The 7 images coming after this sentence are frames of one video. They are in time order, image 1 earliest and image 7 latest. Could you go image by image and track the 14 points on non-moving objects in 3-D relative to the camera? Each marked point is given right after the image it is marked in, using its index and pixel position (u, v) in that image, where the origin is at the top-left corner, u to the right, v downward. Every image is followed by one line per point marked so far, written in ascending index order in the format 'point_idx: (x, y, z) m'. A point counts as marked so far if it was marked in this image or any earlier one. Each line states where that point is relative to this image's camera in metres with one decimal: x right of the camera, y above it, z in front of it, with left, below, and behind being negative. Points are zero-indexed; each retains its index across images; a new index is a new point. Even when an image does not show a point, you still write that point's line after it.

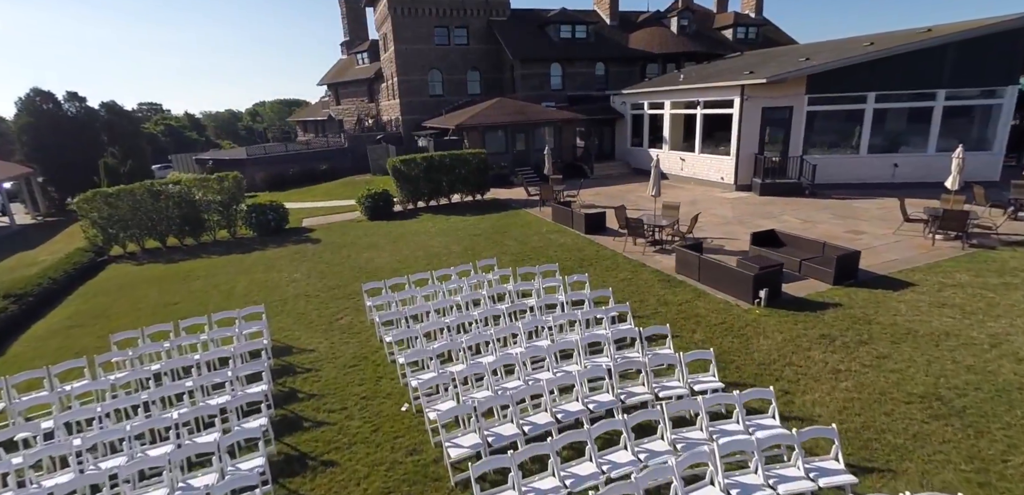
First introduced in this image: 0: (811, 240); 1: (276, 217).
0: (+6.6, +0.1, +11.0) m
1: (-8.4, +1.1, +17.9) m
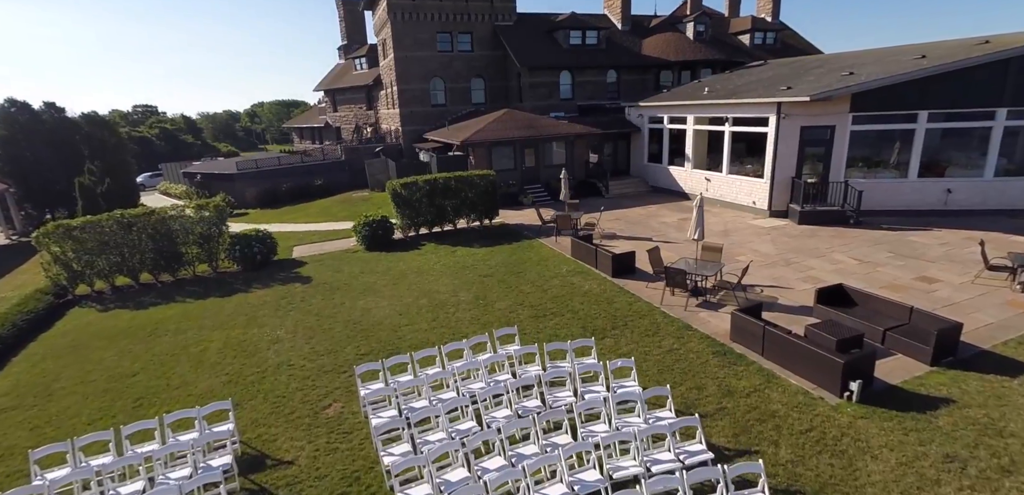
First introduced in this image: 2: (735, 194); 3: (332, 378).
0: (+7.0, -1.0, +9.2) m
1: (-8.0, -0.1, +16.1) m
2: (+8.7, +2.1, +19.6) m
3: (-3.2, -2.3, +9.0) m
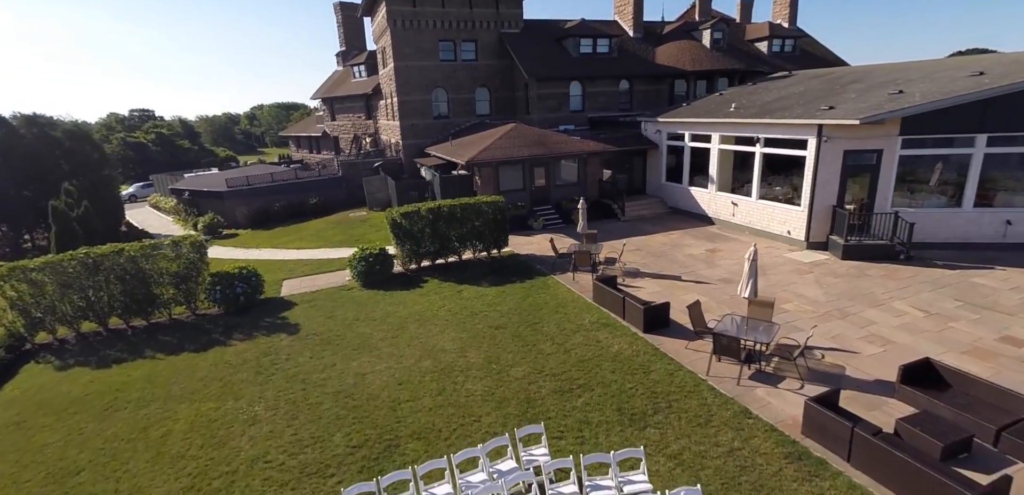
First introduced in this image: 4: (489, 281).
0: (+7.4, -2.2, +7.5) m
1: (-7.6, -1.2, +14.5) m
2: (+9.1, +0.9, +17.9) m
3: (-2.9, -3.5, +7.3) m
4: (-0.7, -1.0, +15.2) m
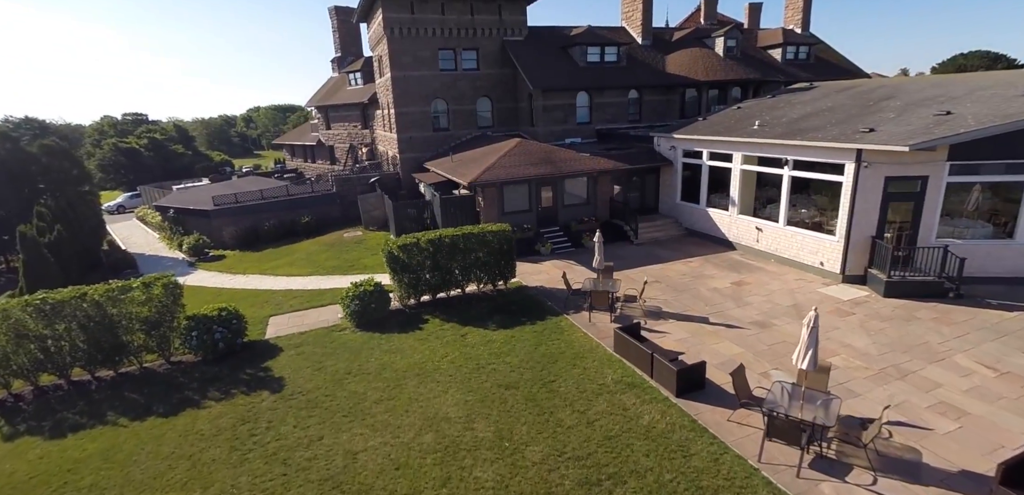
0: (+7.6, -3.2, +6.1) m
1: (-7.4, -2.2, +13.0) m
2: (+9.3, -0.1, +16.5) m
3: (-2.6, -4.5, +5.9) m
4: (-0.5, -2.0, +13.7) m
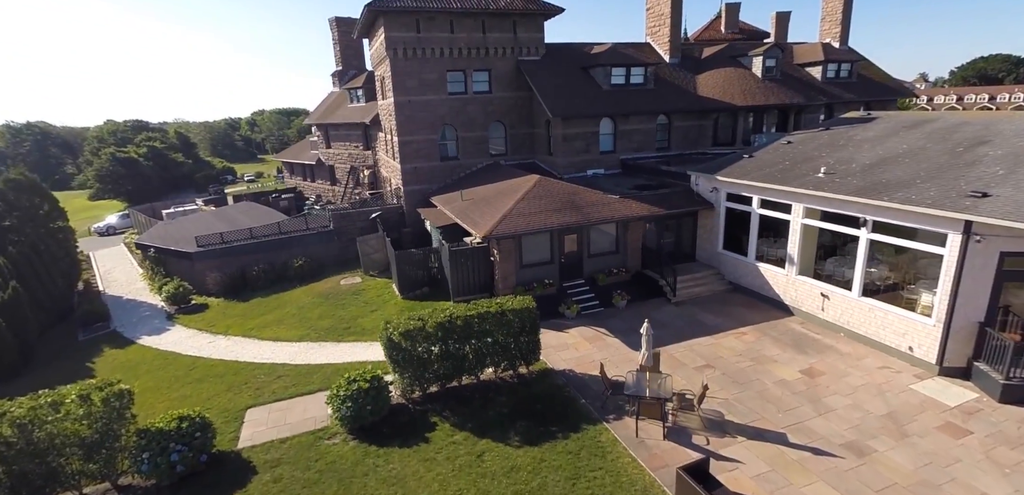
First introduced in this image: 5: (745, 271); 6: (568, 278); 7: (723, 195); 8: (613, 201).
0: (+8.2, -5.3, +3.4) m
1: (-6.8, -4.3, +10.5) m
2: (+10.0, -2.2, +13.8) m
3: (-2.1, -6.6, +3.3) m
4: (+0.2, -4.1, +11.2) m
5: (+8.4, -0.8, +18.0) m
6: (+2.1, -1.1, +18.5) m
7: (+7.8, +1.9, +18.5) m
8: (+3.7, +1.7, +18.4) m
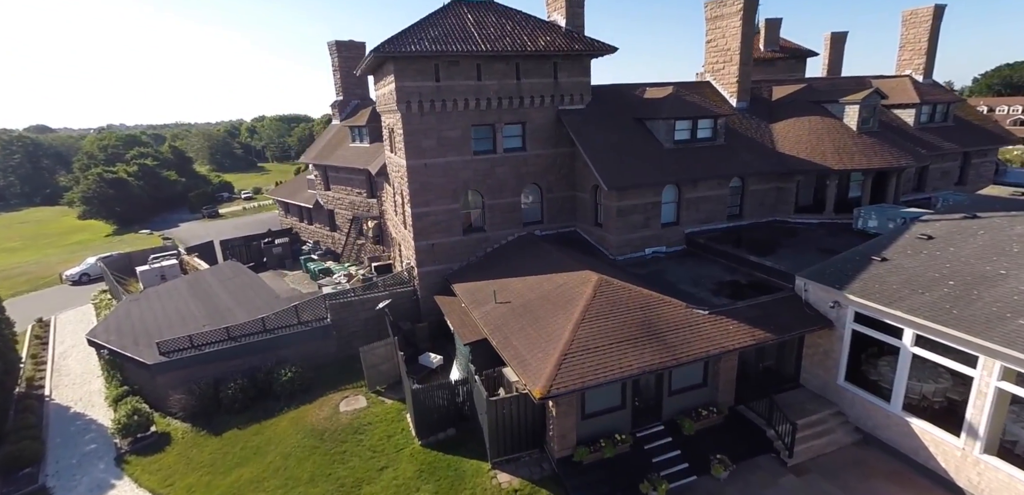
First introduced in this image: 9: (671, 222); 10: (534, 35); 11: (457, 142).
0: (+9.7, -9.1, -1.2) m
1: (-5.3, -8.1, +5.9) m
2: (+11.5, -6.0, +9.1) m
3: (-0.6, -10.4, -1.3) m
4: (+1.7, -7.9, +6.5) m
5: (+9.9, -4.6, +13.3) m
6: (+3.6, -4.9, +13.8) m
7: (+9.4, -1.8, +13.8) m
8: (+5.3, -2.1, +13.8) m
9: (+6.3, +1.0, +19.9) m
10: (+0.8, +8.2, +19.4) m
11: (-2.1, +4.0, +19.2) m
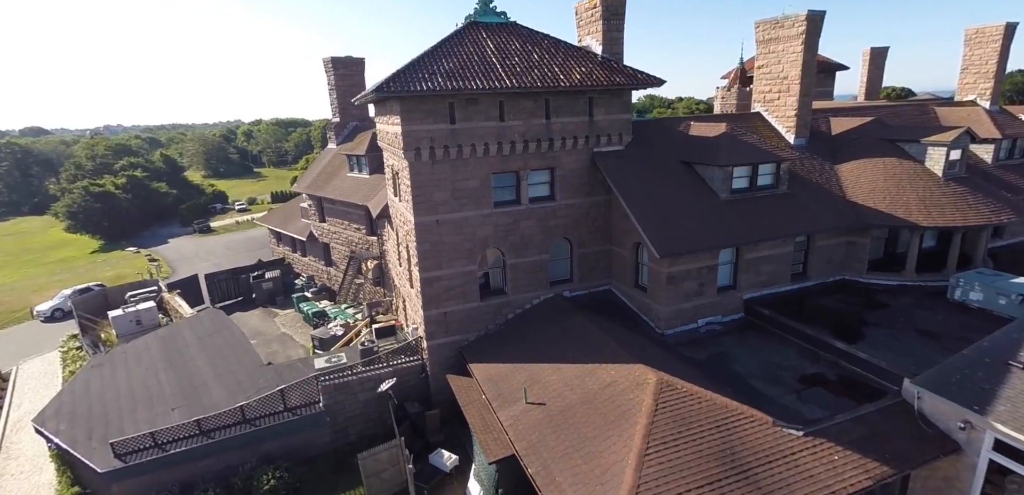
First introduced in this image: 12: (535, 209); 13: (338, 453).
0: (+10.6, -11.4, -4.3) m
1: (-4.3, -10.4, +2.7) m
2: (+12.4, -8.3, +6.1) m
3: (+0.4, -12.7, -4.4) m
4: (+2.6, -10.2, +3.4) m
5: (+10.8, -6.9, +10.2) m
6: (+4.5, -7.2, +10.7) m
7: (+10.3, -4.2, +10.7) m
8: (+6.2, -4.4, +10.7) m
9: (+7.3, -1.3, +16.8) m
10: (+1.8, +5.9, +16.3) m
11: (-1.2, +1.7, +16.1) m
12: (+0.8, +1.3, +16.9) m
13: (-5.7, -6.8, +16.5) m
